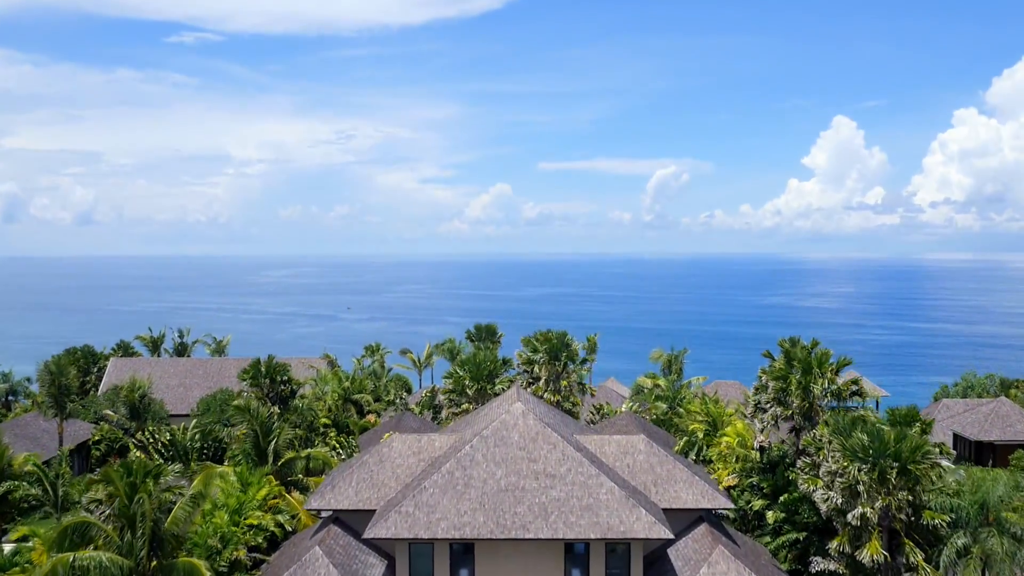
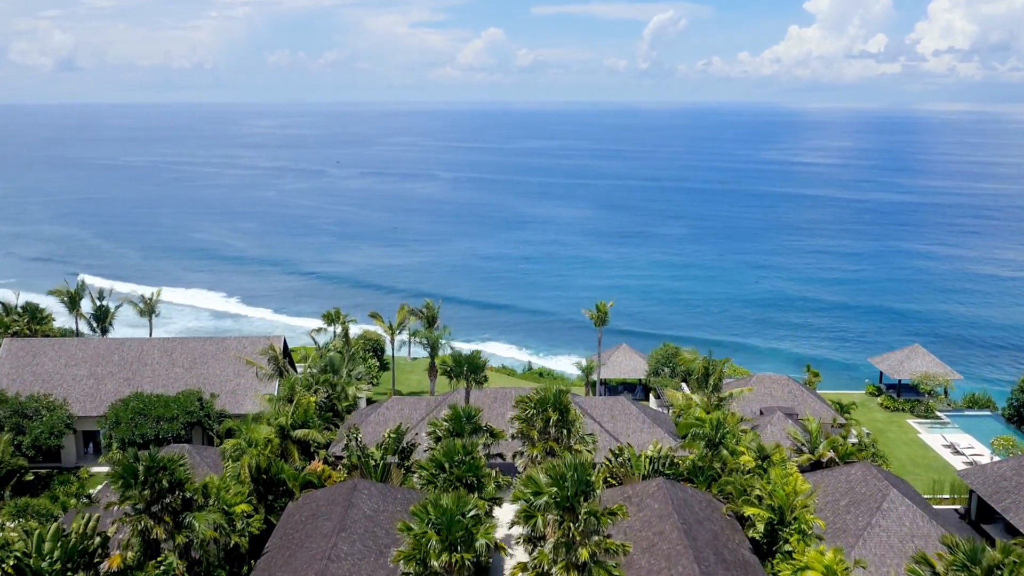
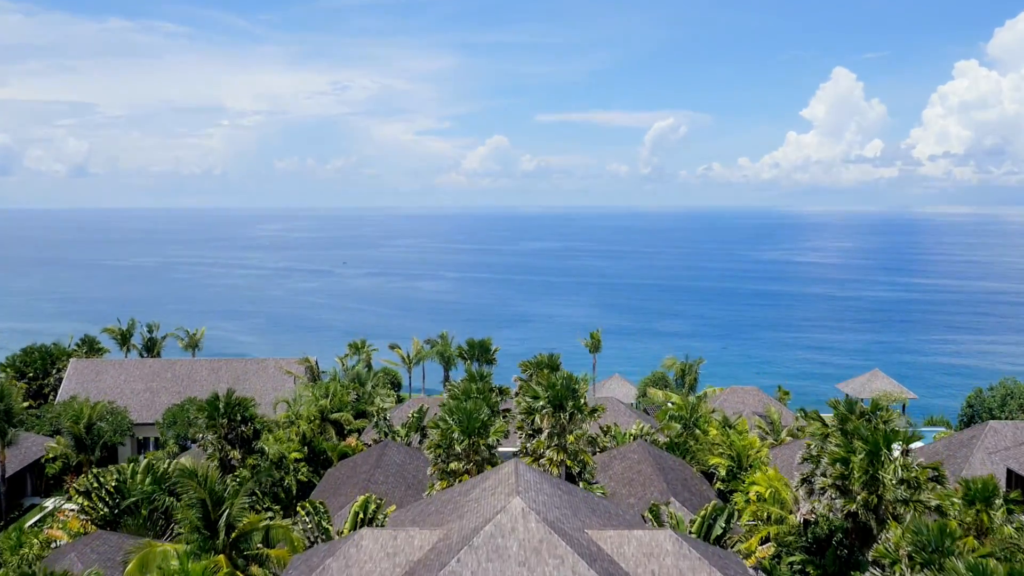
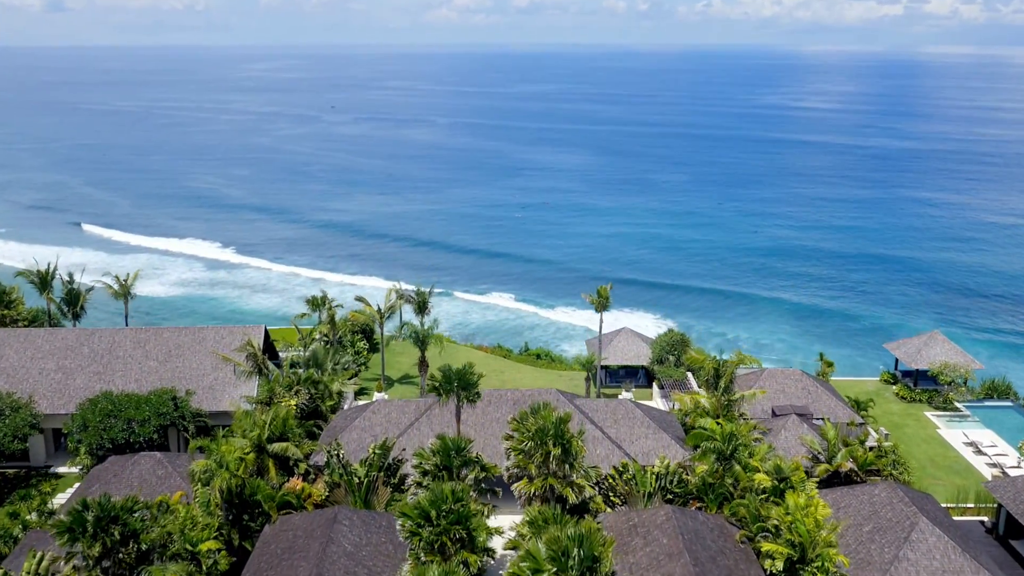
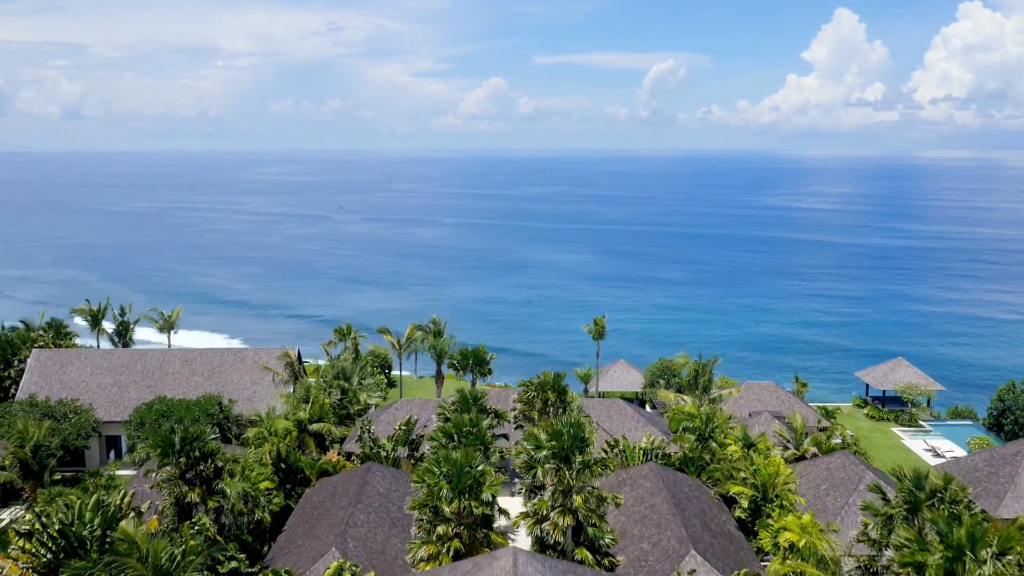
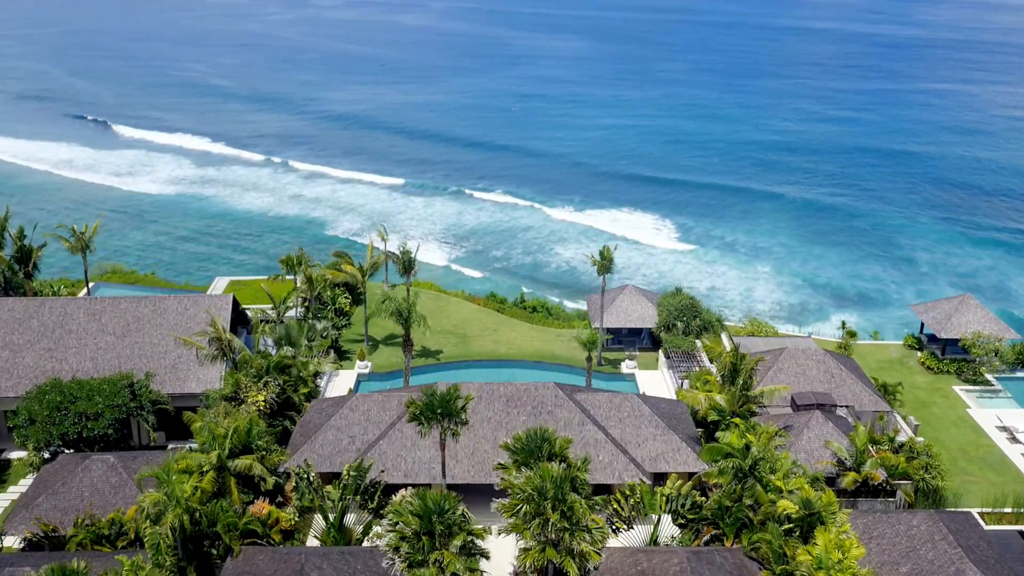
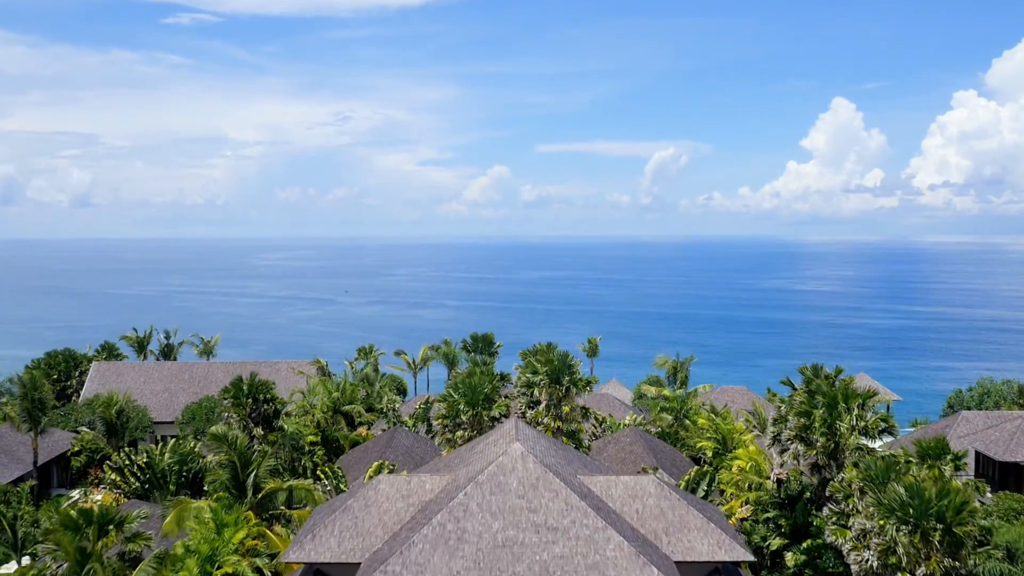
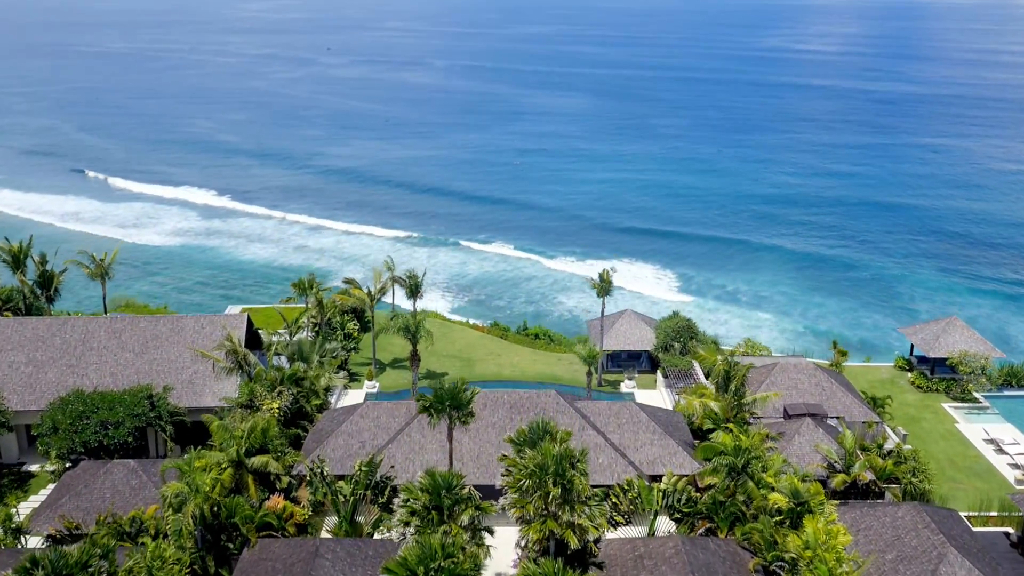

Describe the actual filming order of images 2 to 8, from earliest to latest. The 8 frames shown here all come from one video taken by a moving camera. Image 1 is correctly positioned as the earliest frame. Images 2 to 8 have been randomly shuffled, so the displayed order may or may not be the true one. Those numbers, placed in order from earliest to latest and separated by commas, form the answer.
7, 3, 5, 2, 4, 8, 6
